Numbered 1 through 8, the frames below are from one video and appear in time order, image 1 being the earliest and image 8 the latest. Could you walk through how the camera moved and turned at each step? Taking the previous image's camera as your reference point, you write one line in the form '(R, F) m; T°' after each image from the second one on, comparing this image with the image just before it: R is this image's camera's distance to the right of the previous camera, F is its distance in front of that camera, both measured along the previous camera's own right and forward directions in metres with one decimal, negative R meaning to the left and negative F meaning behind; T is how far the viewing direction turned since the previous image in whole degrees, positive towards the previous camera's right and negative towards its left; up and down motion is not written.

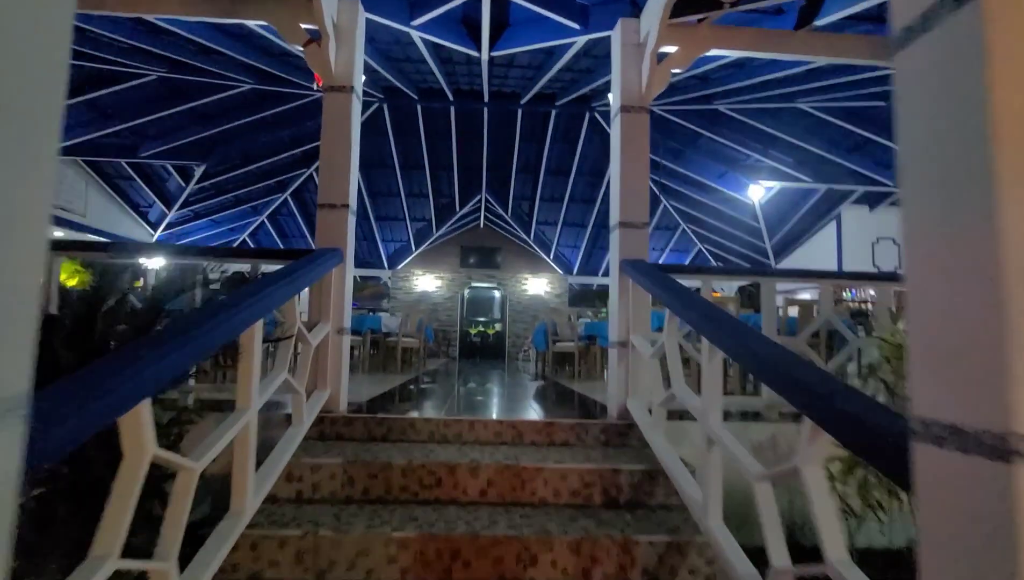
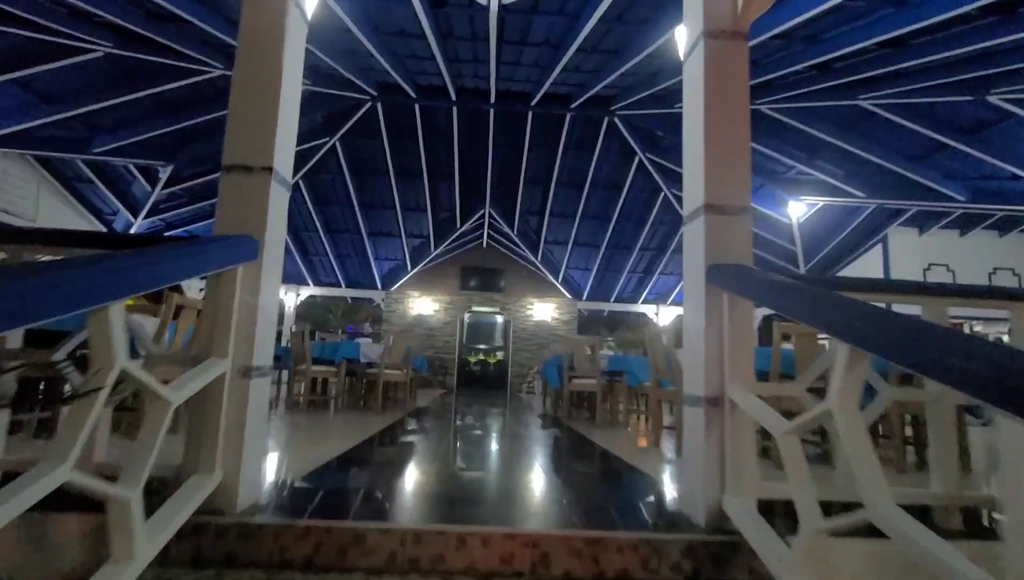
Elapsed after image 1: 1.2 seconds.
(-0.1, +1.1) m; 0°
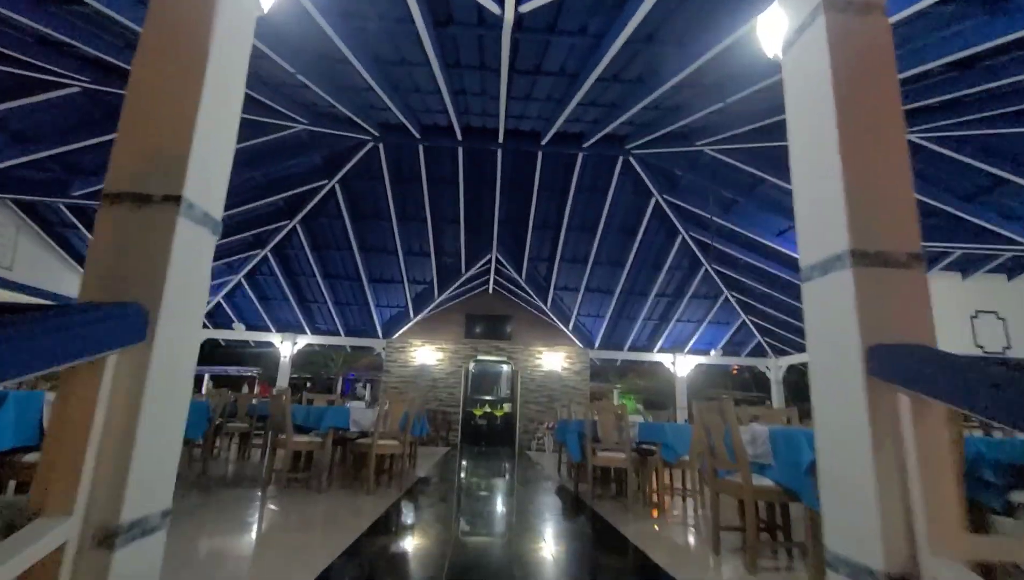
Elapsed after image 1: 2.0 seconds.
(-0.1, +0.7) m; 0°
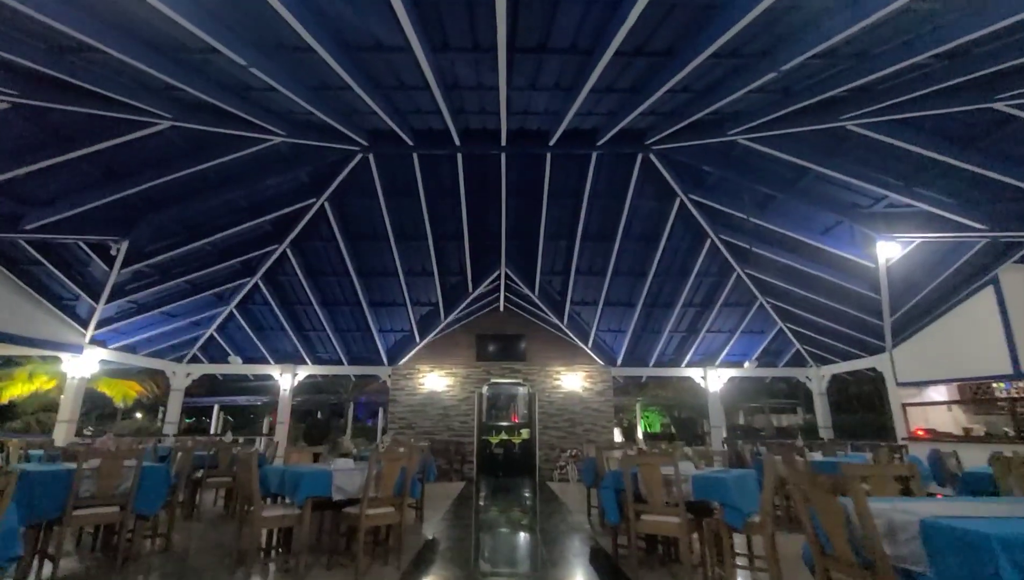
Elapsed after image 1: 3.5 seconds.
(0.0, +0.9) m; -1°
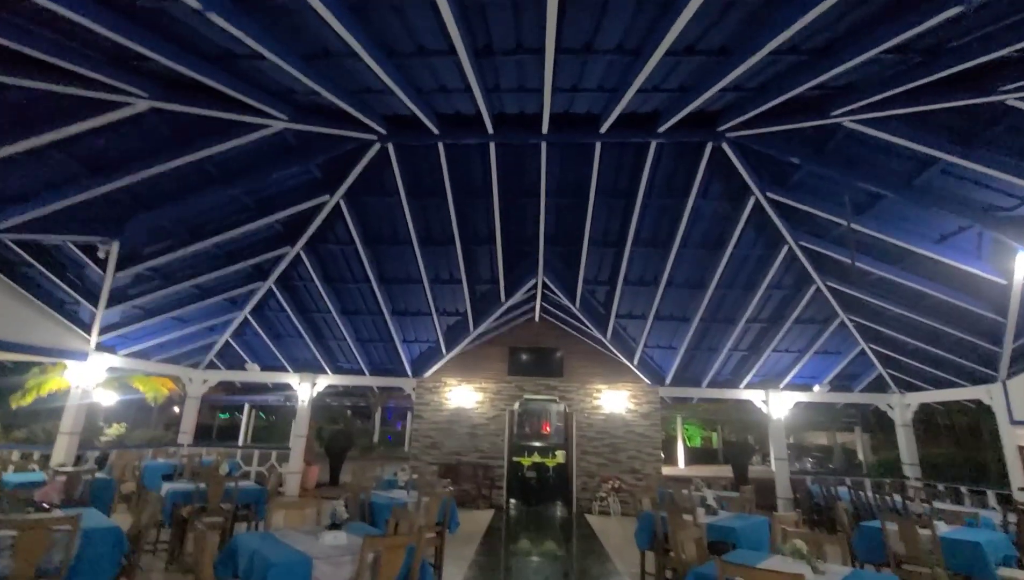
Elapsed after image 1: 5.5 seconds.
(-0.1, +1.1) m; -3°
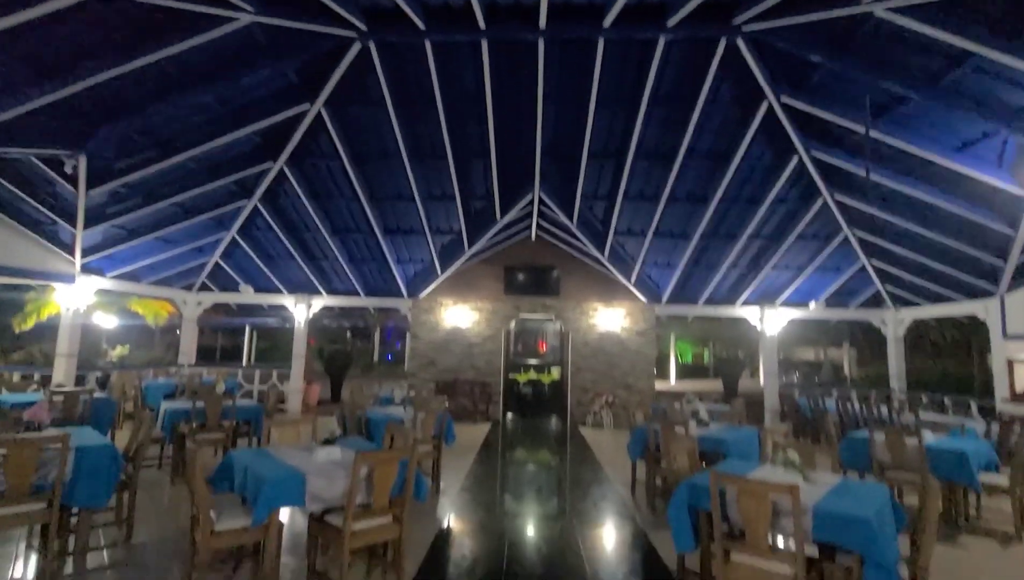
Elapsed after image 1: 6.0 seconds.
(0.0, +0.2) m; 0°
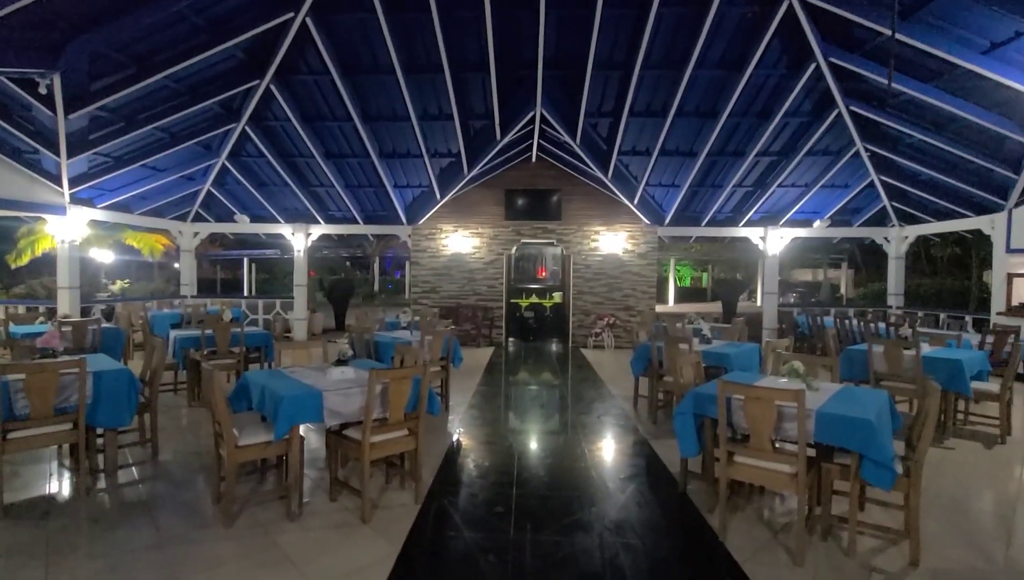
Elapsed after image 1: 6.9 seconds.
(-0.1, 0.0) m; 0°
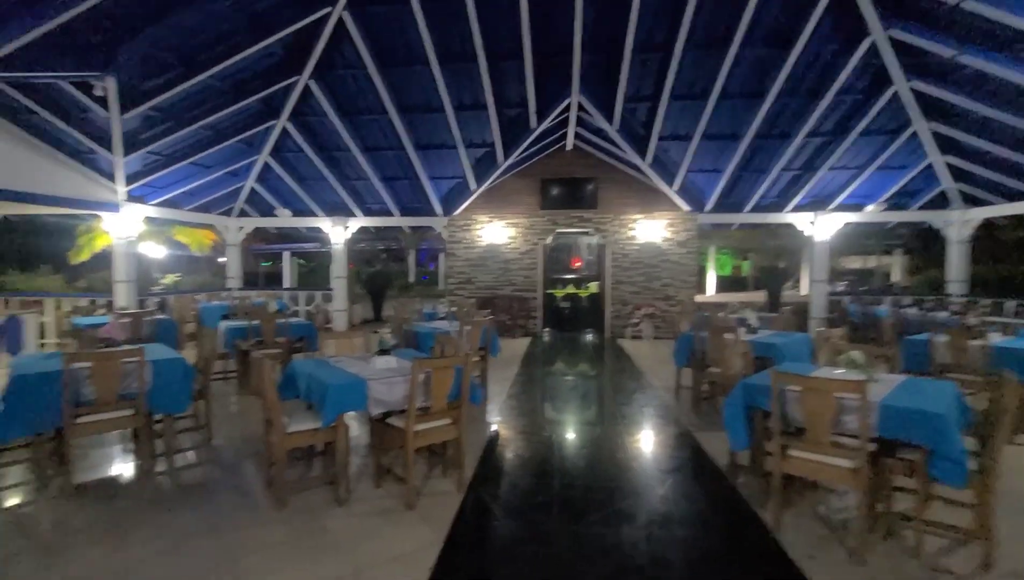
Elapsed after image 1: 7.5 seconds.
(0.0, 0.0) m; -3°
